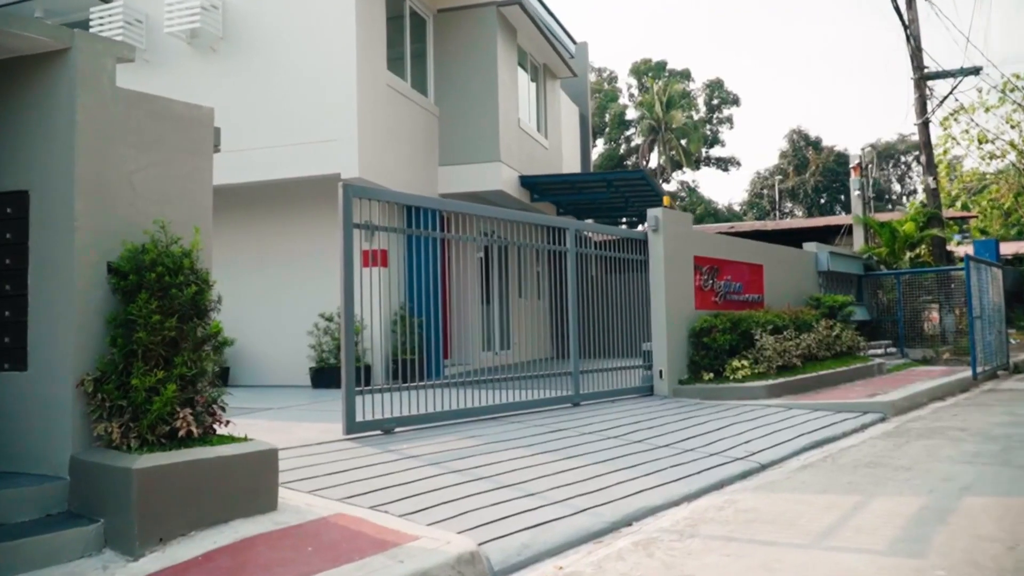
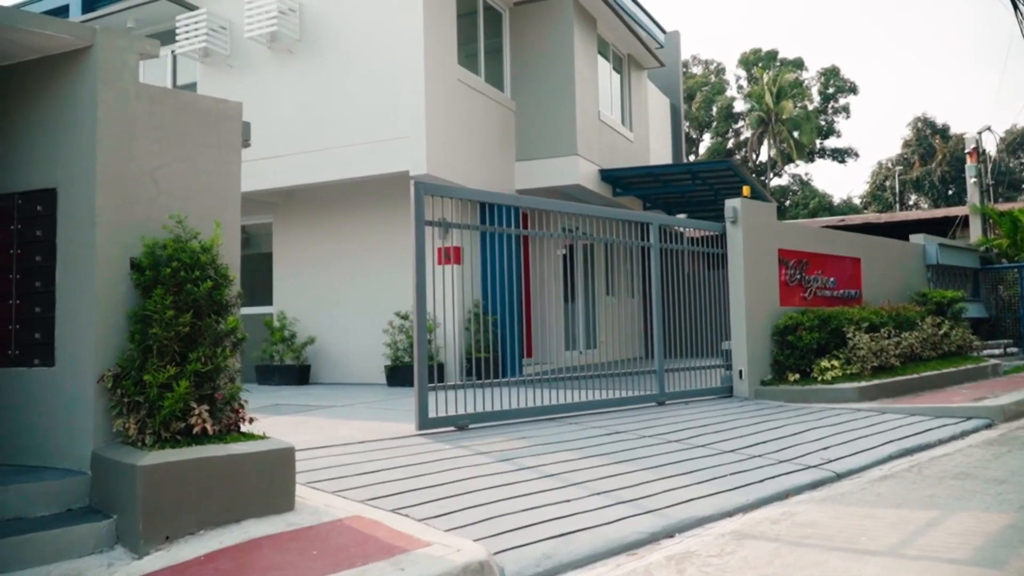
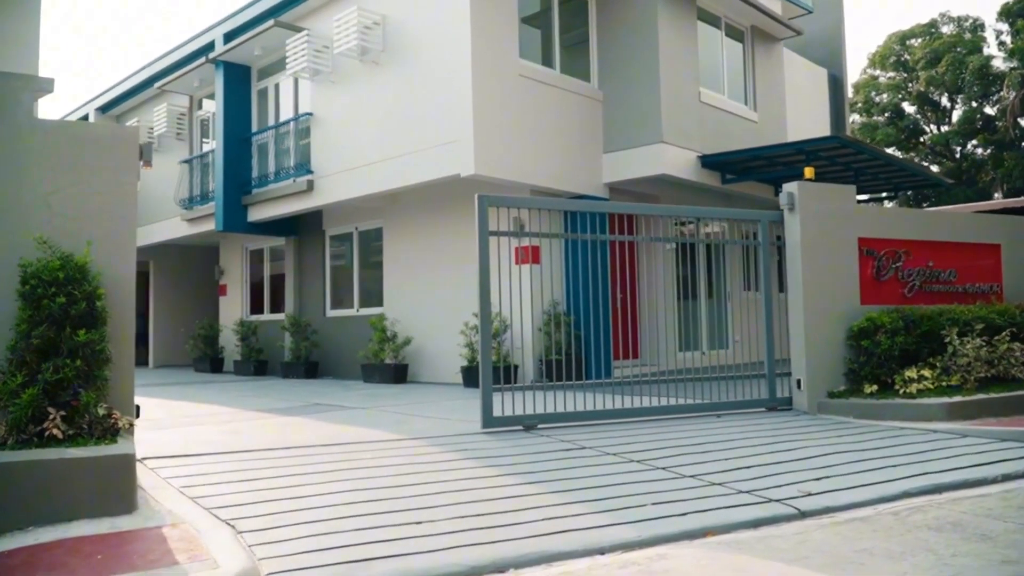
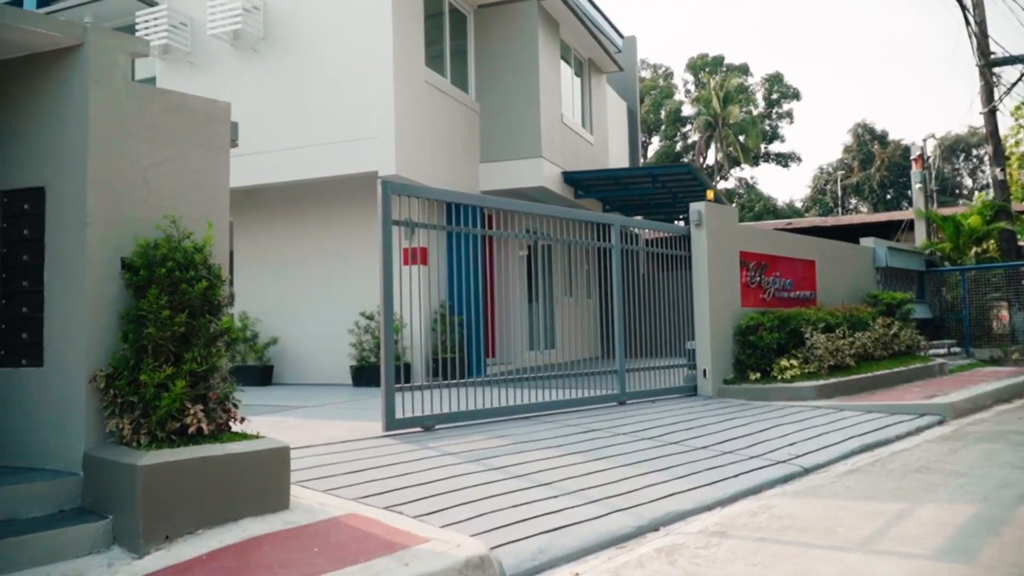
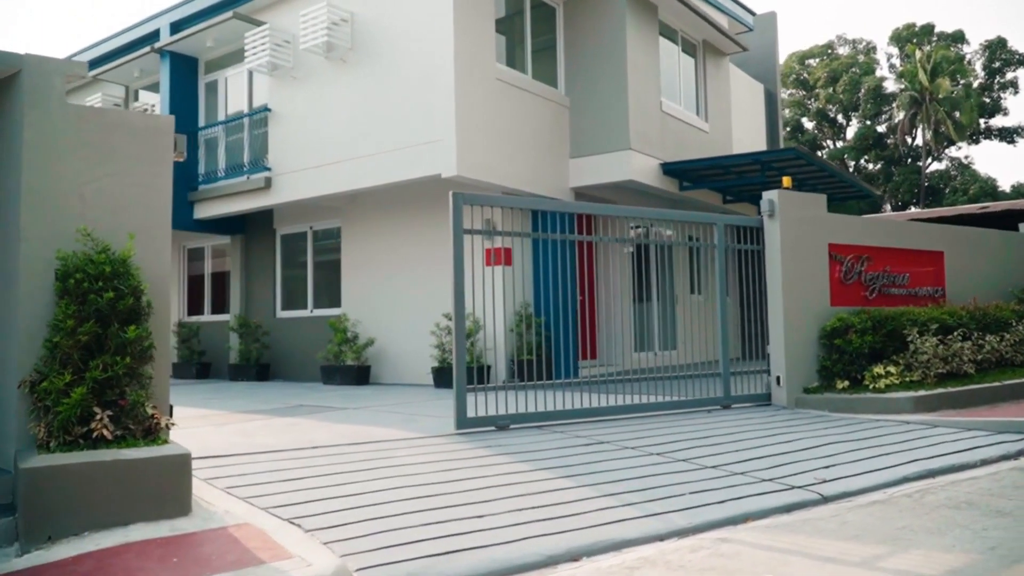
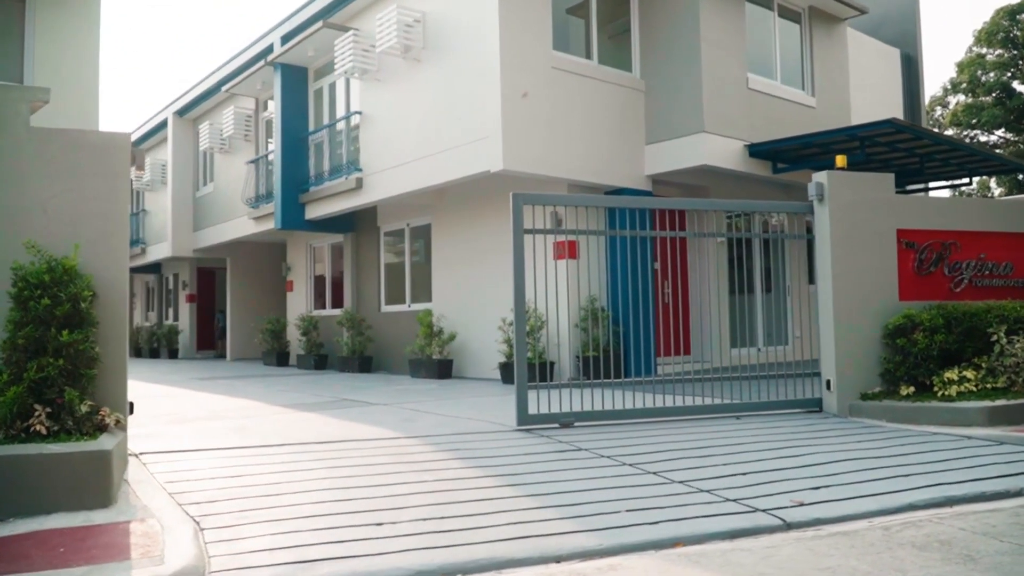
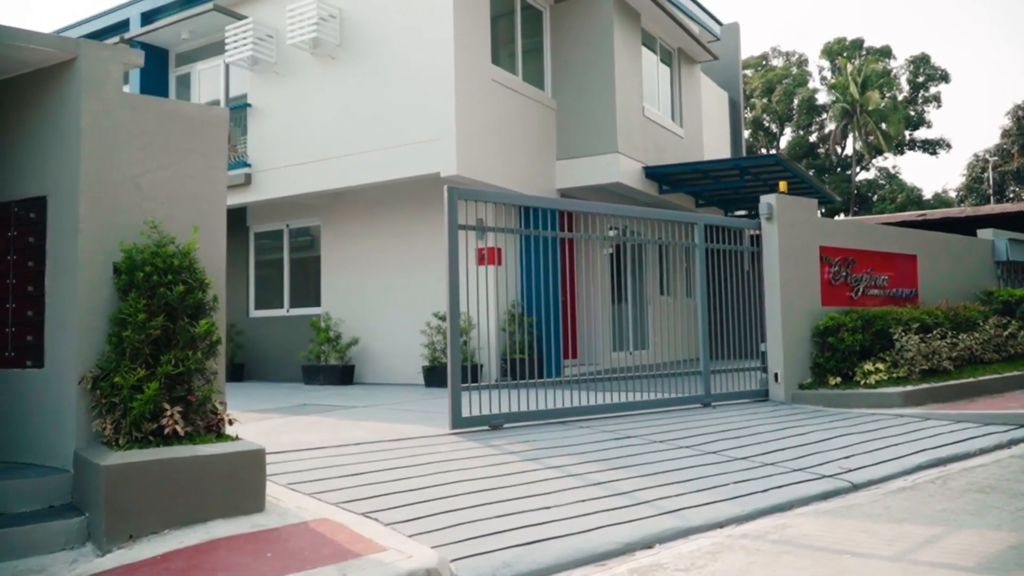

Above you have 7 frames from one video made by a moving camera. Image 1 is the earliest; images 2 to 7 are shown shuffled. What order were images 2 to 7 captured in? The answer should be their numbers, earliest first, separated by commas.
4, 2, 7, 5, 3, 6
